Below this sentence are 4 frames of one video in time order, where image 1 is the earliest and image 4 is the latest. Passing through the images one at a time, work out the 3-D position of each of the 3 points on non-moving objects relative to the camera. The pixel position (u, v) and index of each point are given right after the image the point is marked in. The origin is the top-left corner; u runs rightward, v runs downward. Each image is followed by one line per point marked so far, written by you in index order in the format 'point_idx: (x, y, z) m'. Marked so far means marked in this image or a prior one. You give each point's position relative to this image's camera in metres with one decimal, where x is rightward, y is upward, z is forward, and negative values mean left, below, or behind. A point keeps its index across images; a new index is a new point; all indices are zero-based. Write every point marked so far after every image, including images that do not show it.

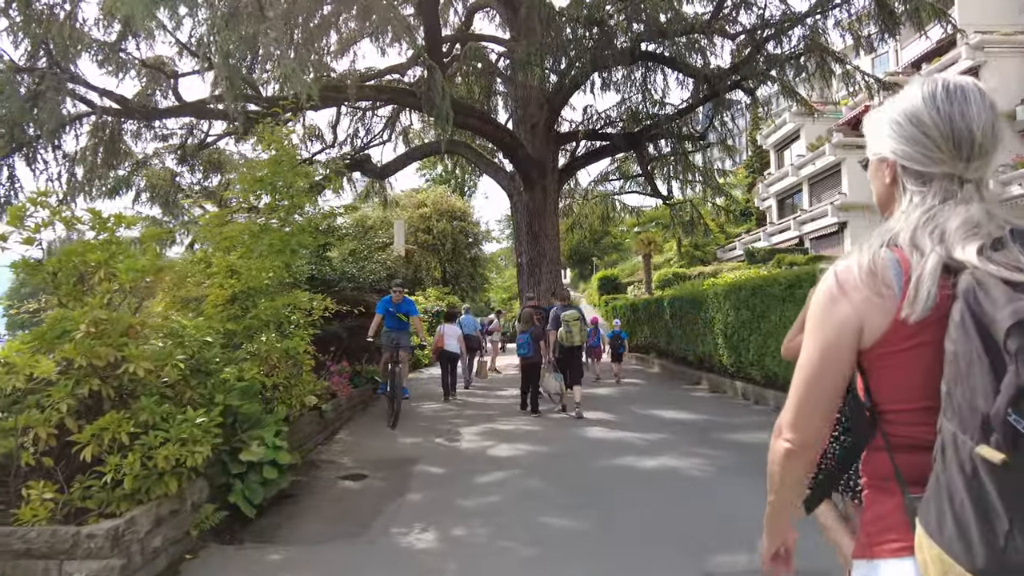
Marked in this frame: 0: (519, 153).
0: (+0.2, +4.0, +19.3) m
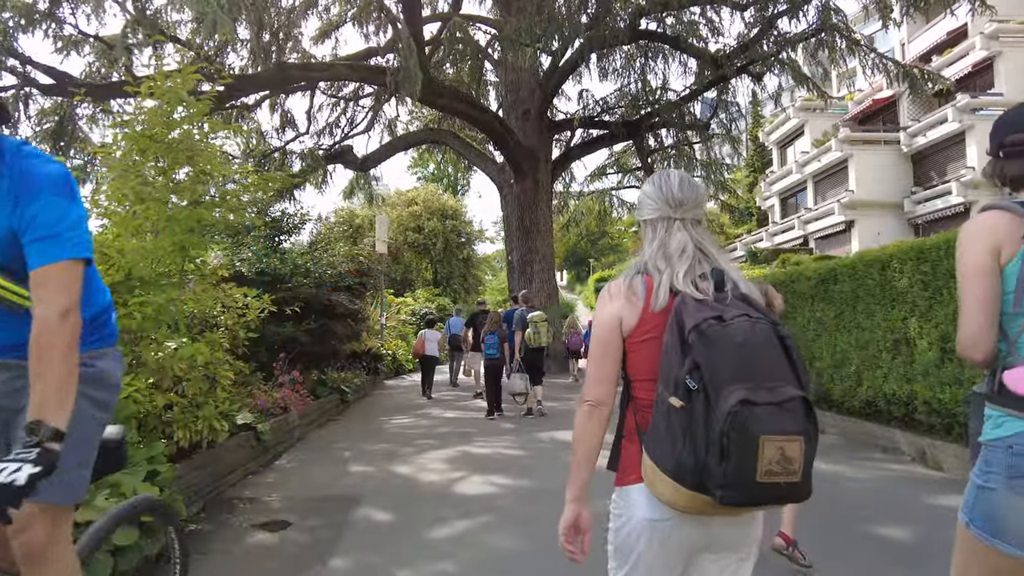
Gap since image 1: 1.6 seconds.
0: (-0.1, +4.1, +17.8) m
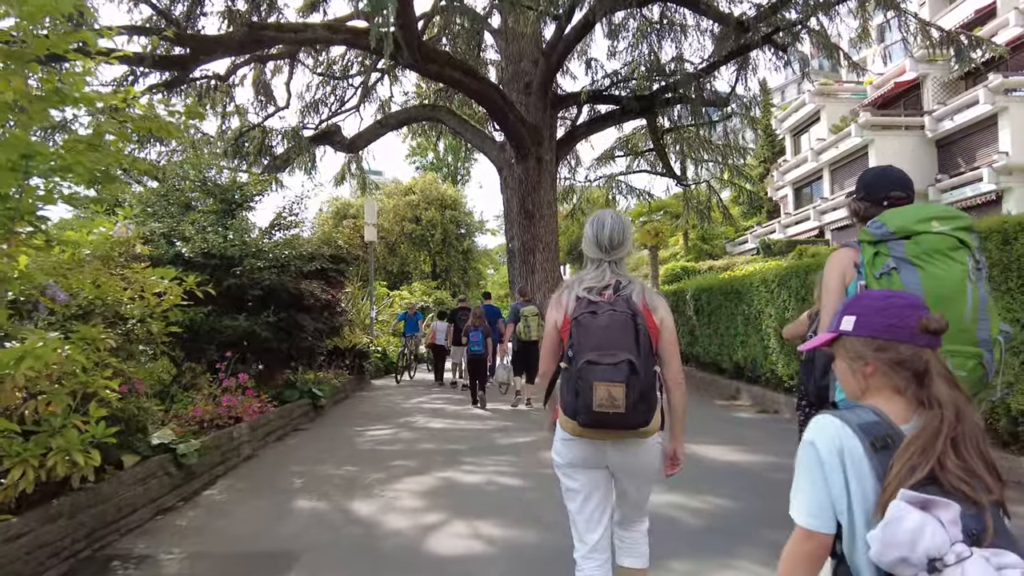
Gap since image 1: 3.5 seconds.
0: (0.0, +4.3, +16.1) m
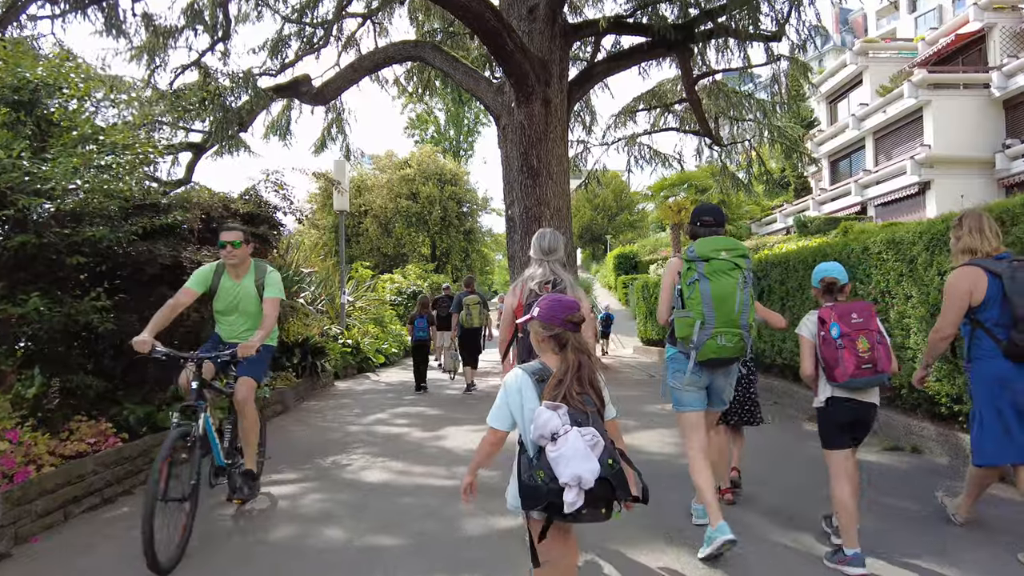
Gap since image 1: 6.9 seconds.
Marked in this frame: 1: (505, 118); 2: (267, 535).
0: (-0.1, +4.8, +12.6) m
1: (-0.2, +3.6, +13.8) m
2: (-1.6, -1.6, +4.1) m
